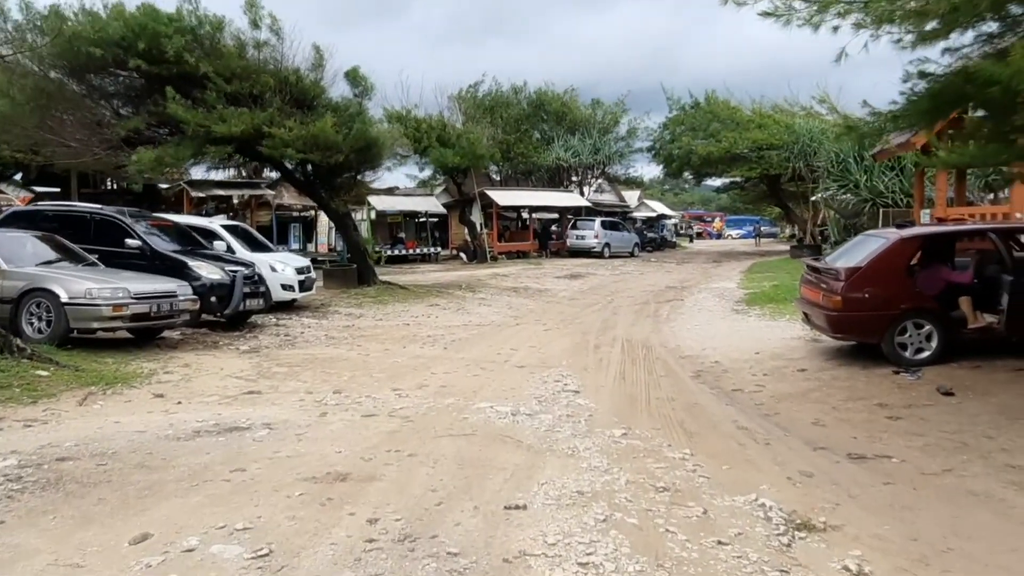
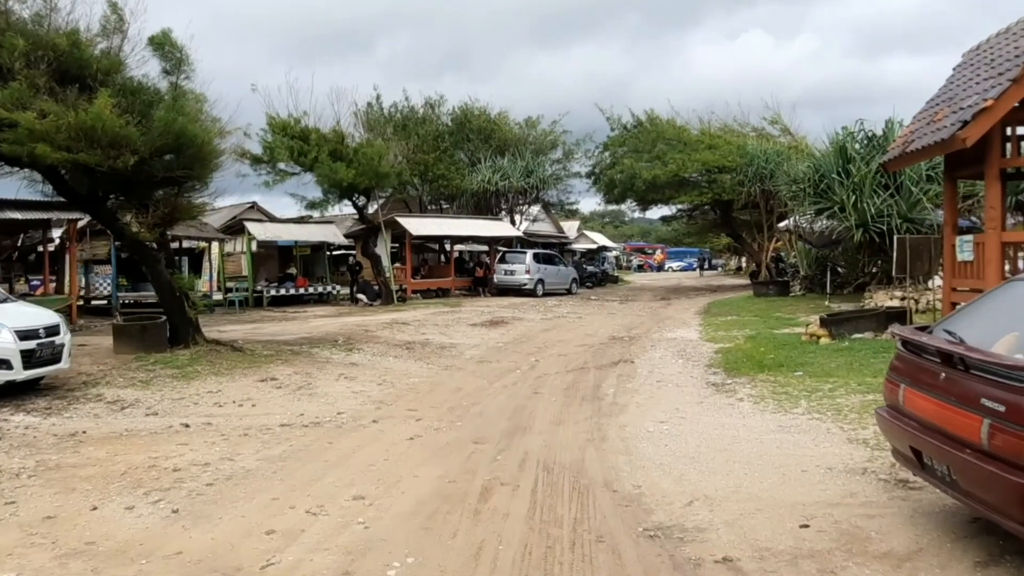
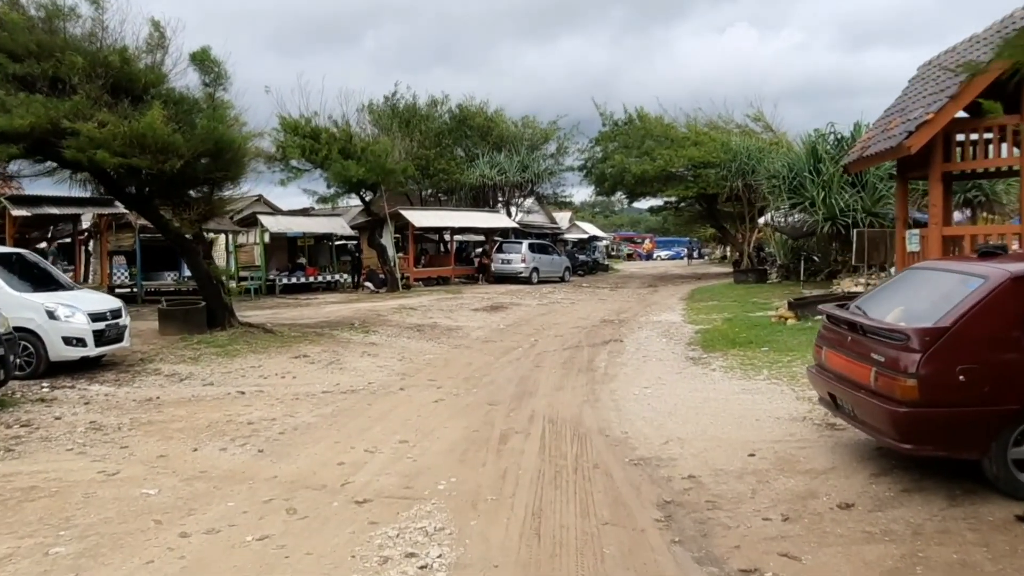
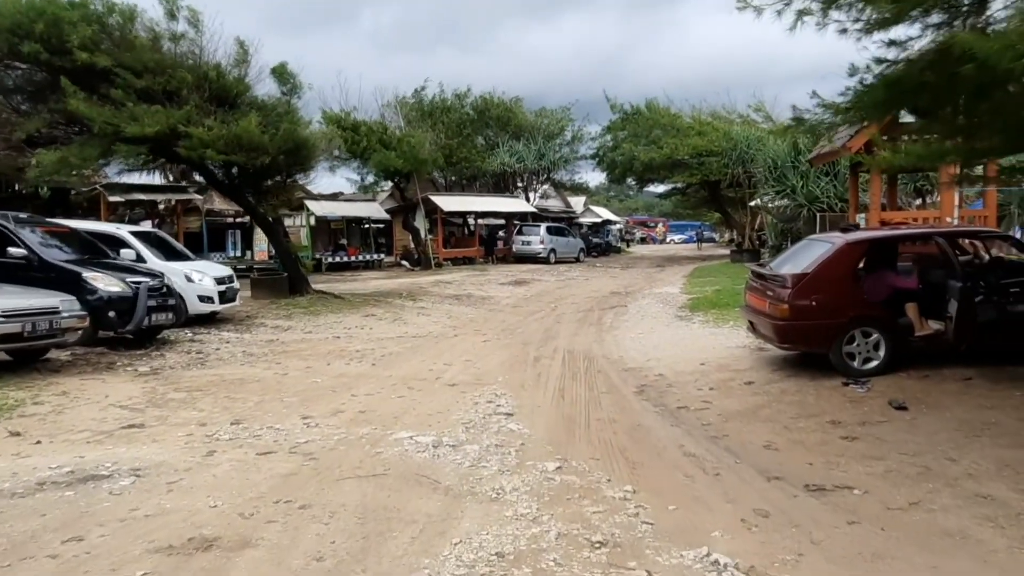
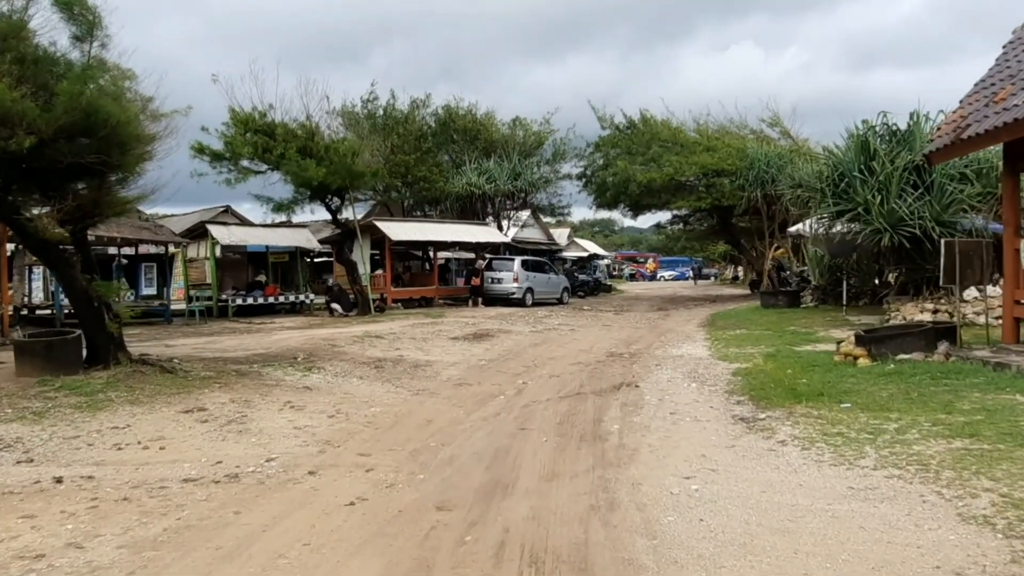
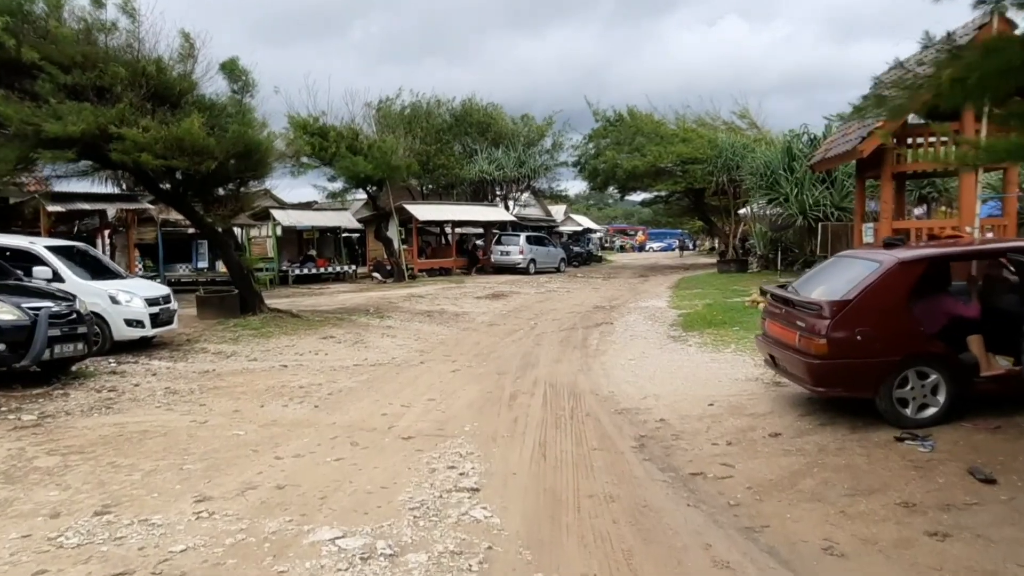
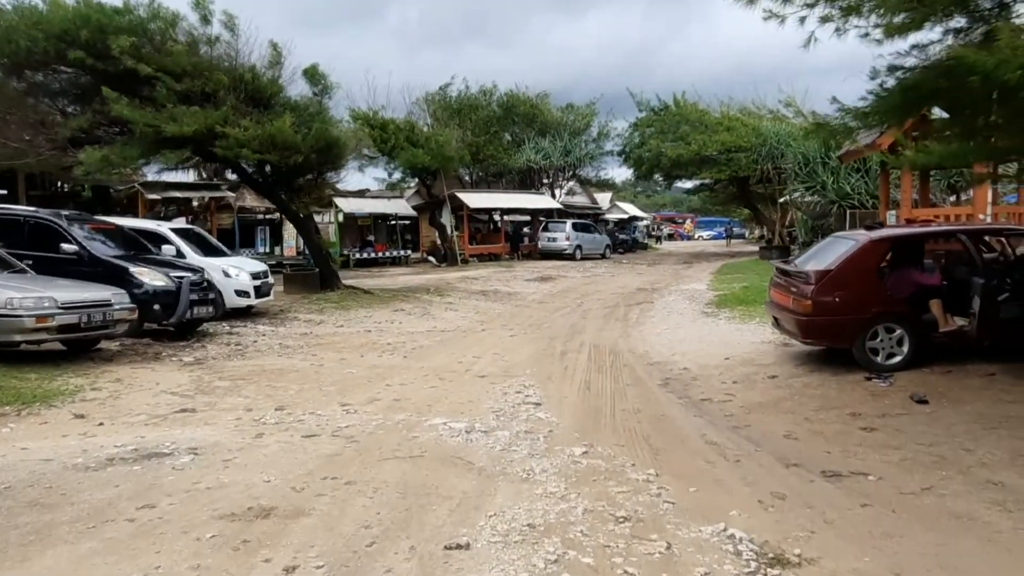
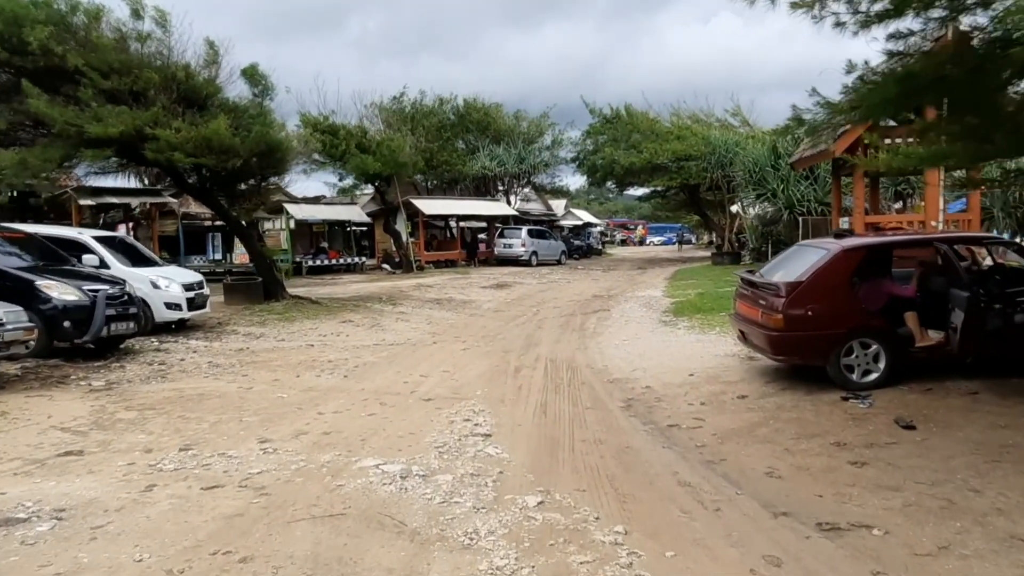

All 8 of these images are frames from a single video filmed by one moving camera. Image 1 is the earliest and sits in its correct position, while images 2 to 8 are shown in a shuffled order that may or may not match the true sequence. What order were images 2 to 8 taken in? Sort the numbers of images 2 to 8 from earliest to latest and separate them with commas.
7, 4, 8, 6, 3, 2, 5
